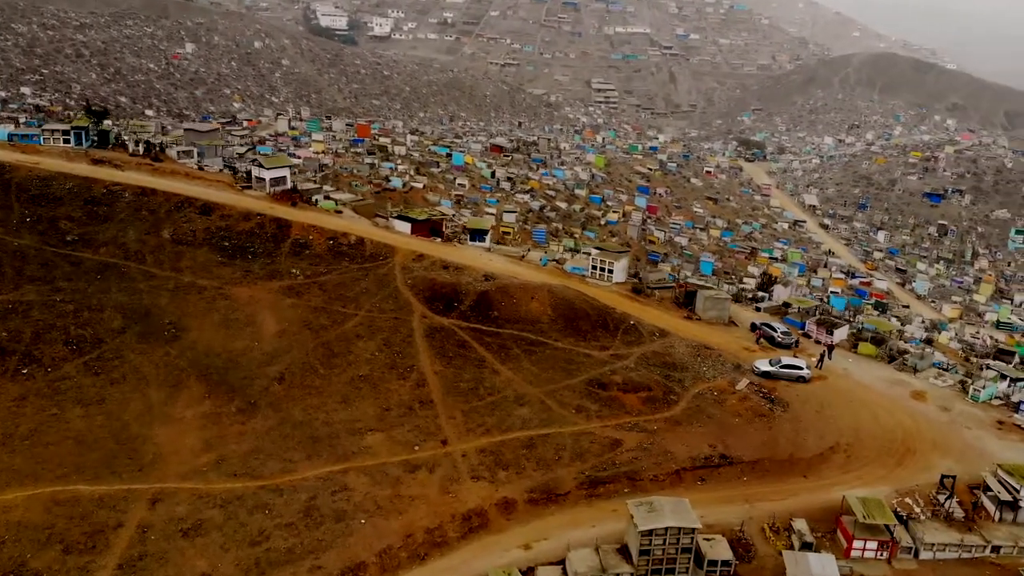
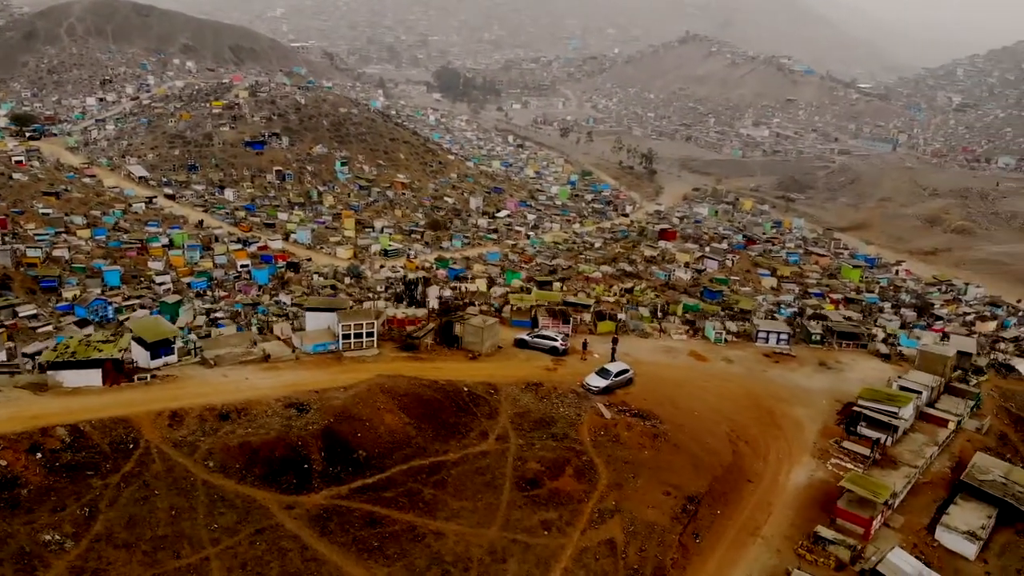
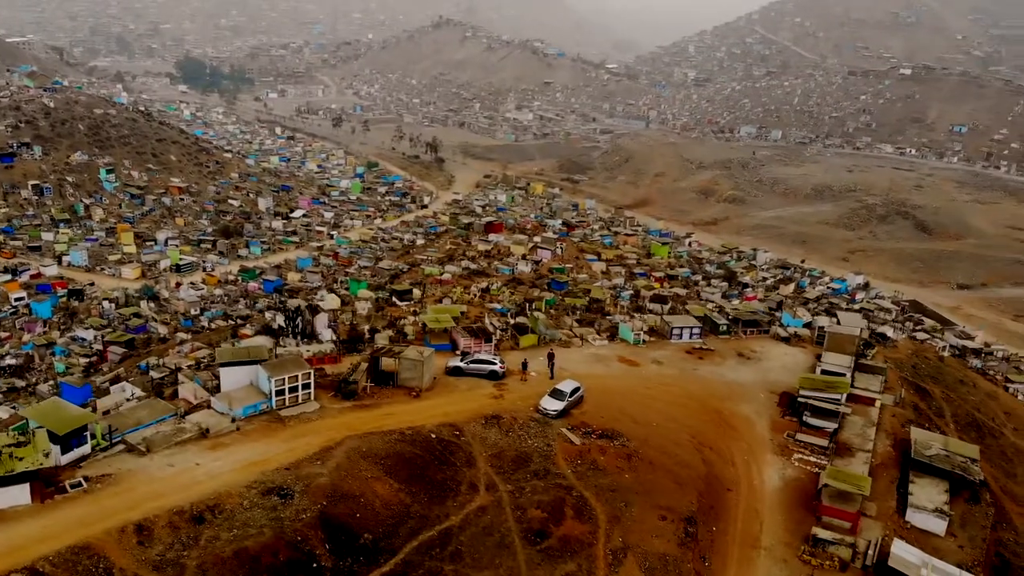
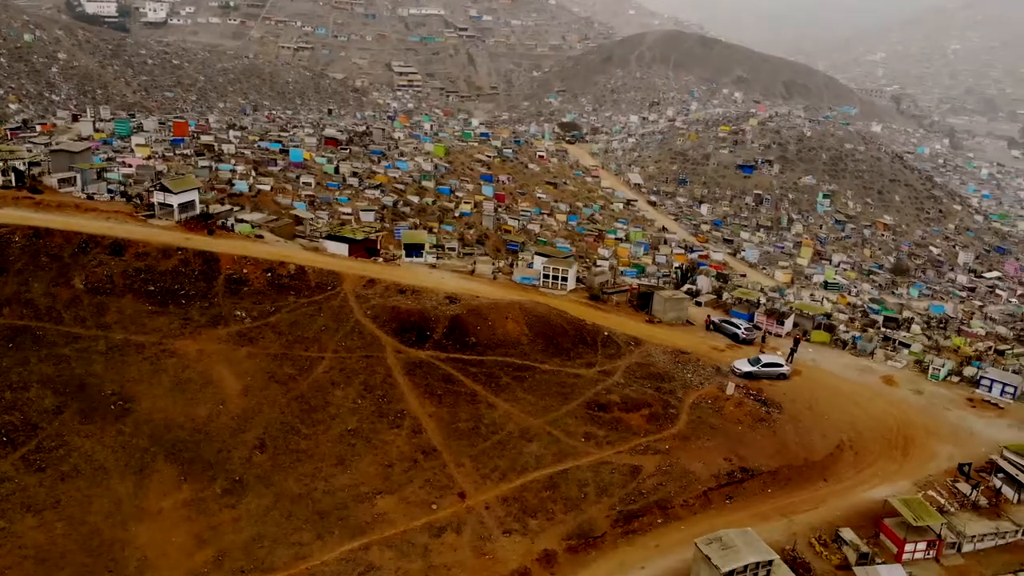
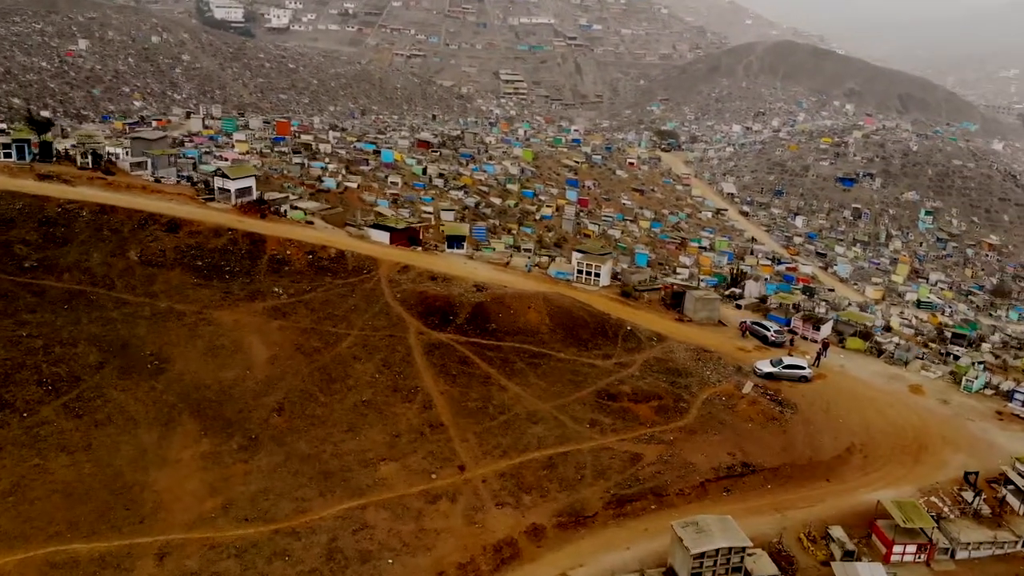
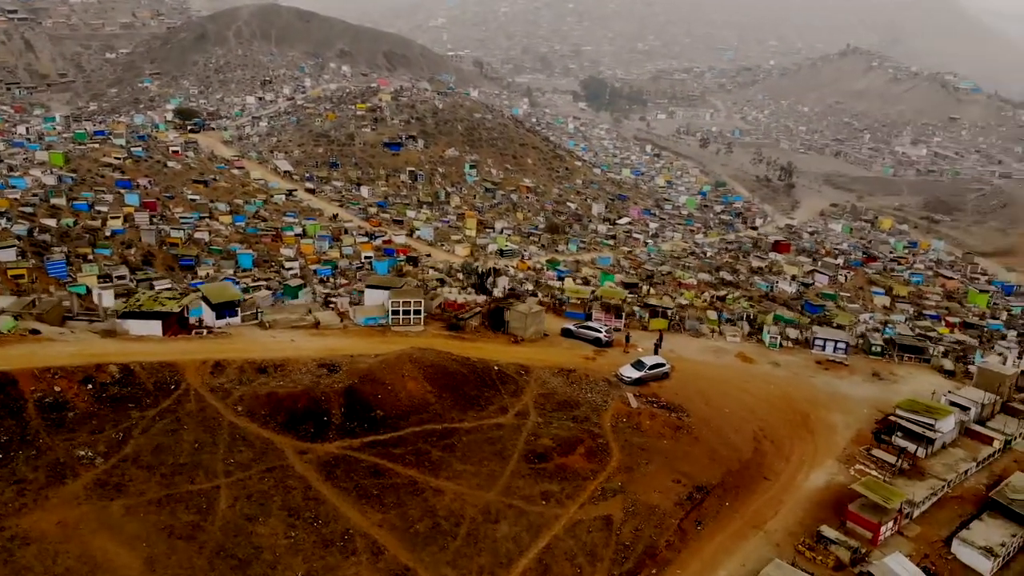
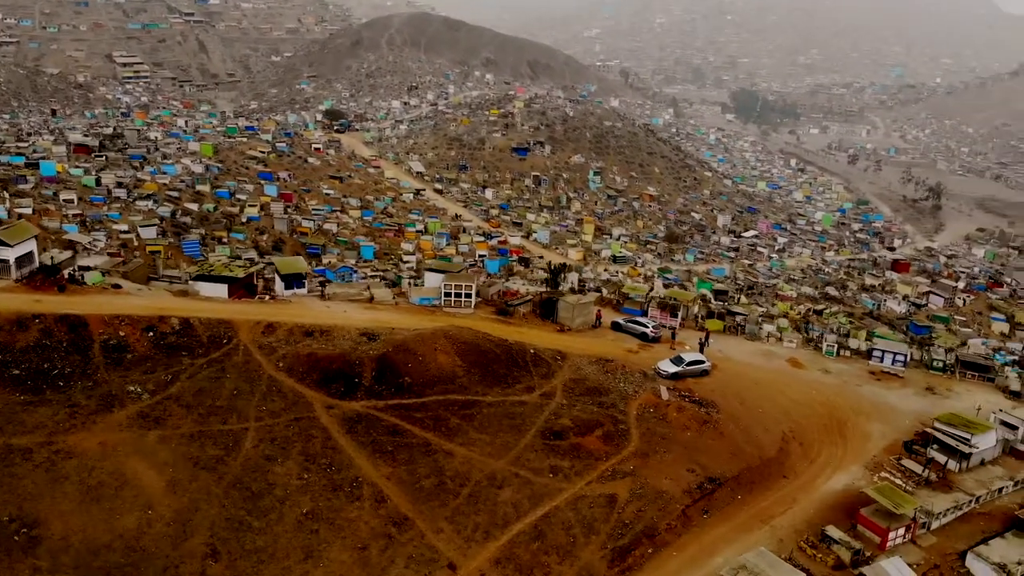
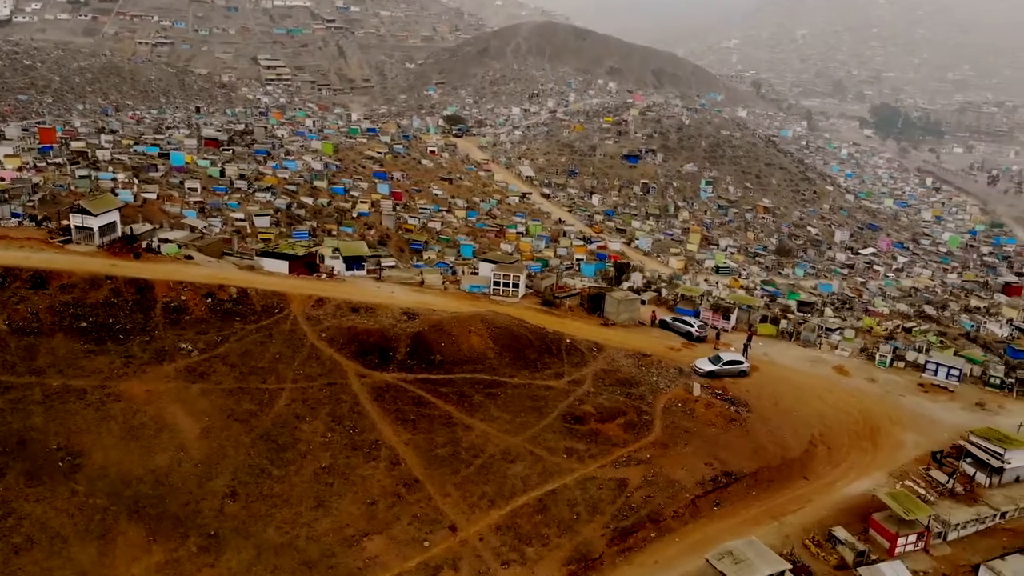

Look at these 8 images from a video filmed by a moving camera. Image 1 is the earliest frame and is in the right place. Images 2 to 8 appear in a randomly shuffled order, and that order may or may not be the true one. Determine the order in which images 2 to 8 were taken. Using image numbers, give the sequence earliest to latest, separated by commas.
5, 4, 8, 7, 6, 2, 3
